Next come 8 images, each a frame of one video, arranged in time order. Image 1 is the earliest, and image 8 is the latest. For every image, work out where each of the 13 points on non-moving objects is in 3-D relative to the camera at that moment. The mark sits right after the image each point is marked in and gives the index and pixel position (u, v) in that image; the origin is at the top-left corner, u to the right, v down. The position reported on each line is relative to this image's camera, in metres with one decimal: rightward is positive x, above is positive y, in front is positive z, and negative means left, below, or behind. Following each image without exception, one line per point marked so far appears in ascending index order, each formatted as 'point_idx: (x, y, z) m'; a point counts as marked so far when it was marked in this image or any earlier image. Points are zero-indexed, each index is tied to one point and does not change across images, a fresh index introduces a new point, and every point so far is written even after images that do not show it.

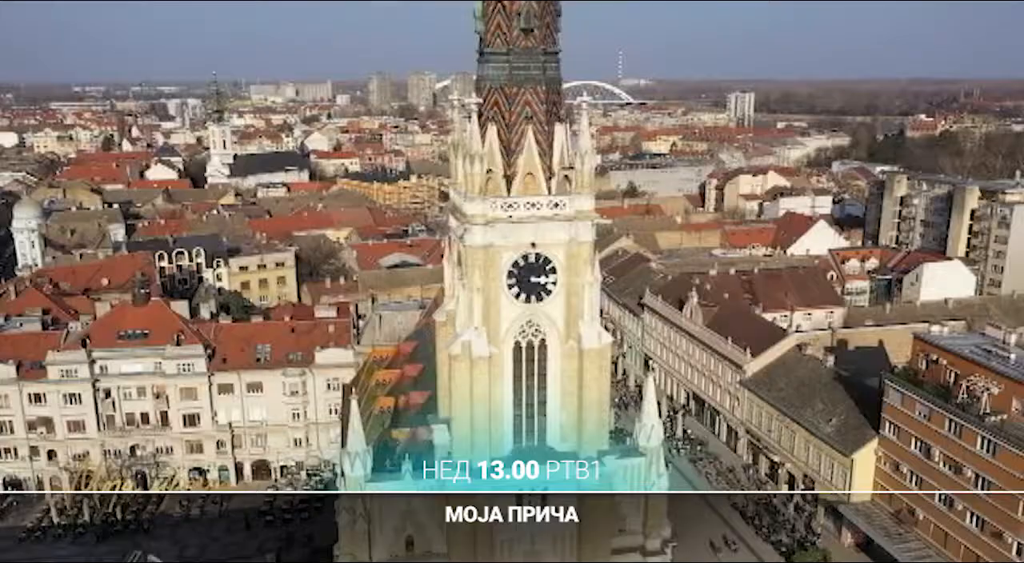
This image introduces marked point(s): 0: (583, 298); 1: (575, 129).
0: (+1.4, -0.3, +17.6) m
1: (+1.2, +3.0, +17.1) m
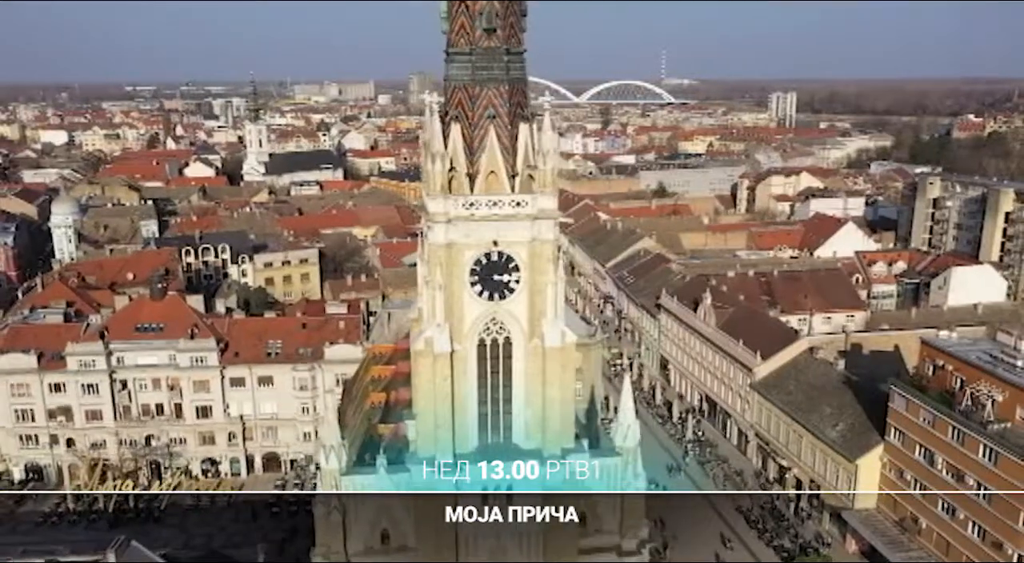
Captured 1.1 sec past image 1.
0: (+0.7, -0.3, +17.7) m
1: (+0.5, +3.0, +17.2) m
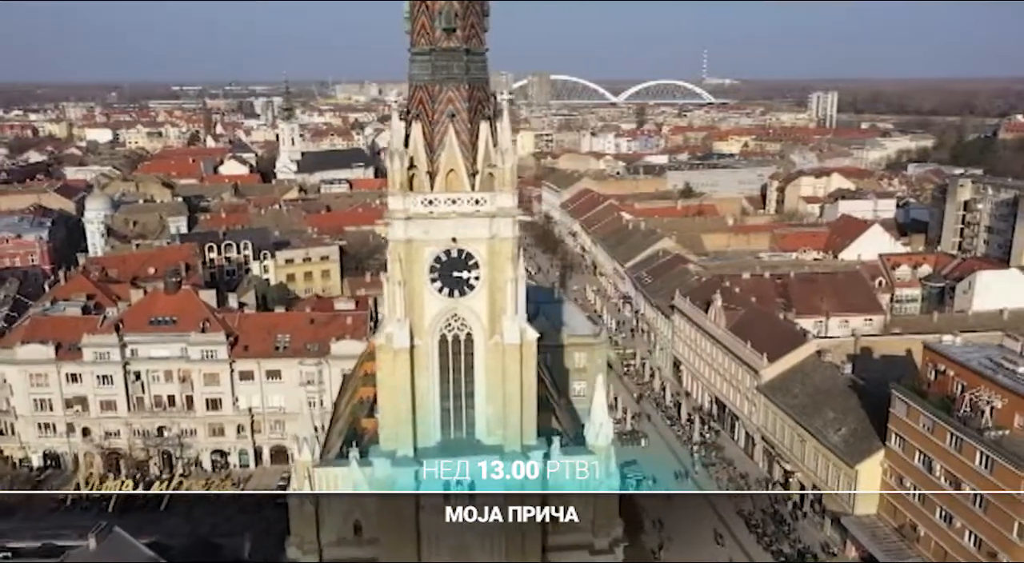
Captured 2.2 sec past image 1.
0: (-0.1, -0.2, +17.9) m
1: (-0.3, +3.0, +17.4) m
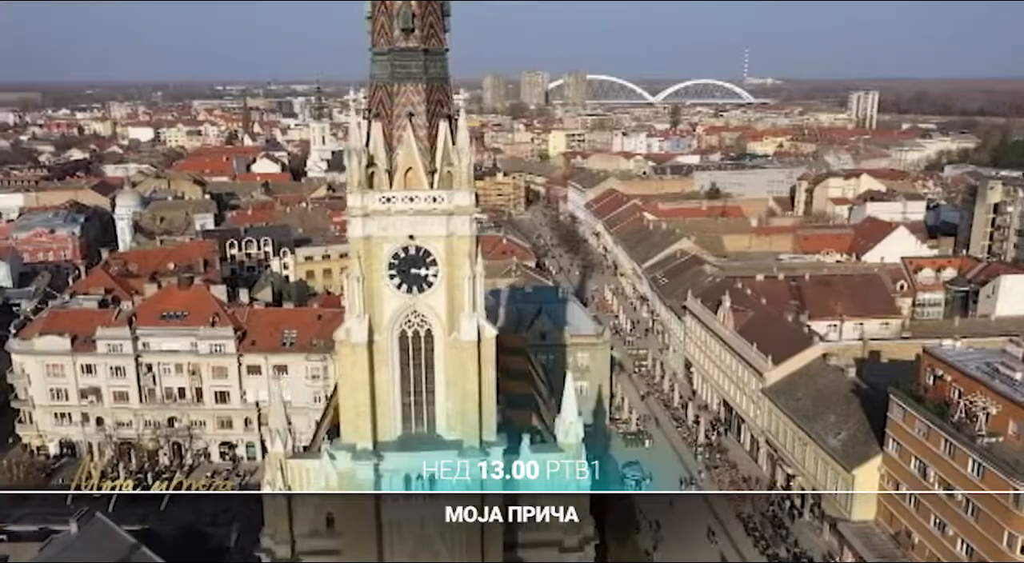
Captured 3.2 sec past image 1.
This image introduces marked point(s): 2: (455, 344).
0: (-1.0, -0.2, +18.1) m
1: (-1.1, +3.1, +17.6) m
2: (-1.2, -1.3, +18.3) m
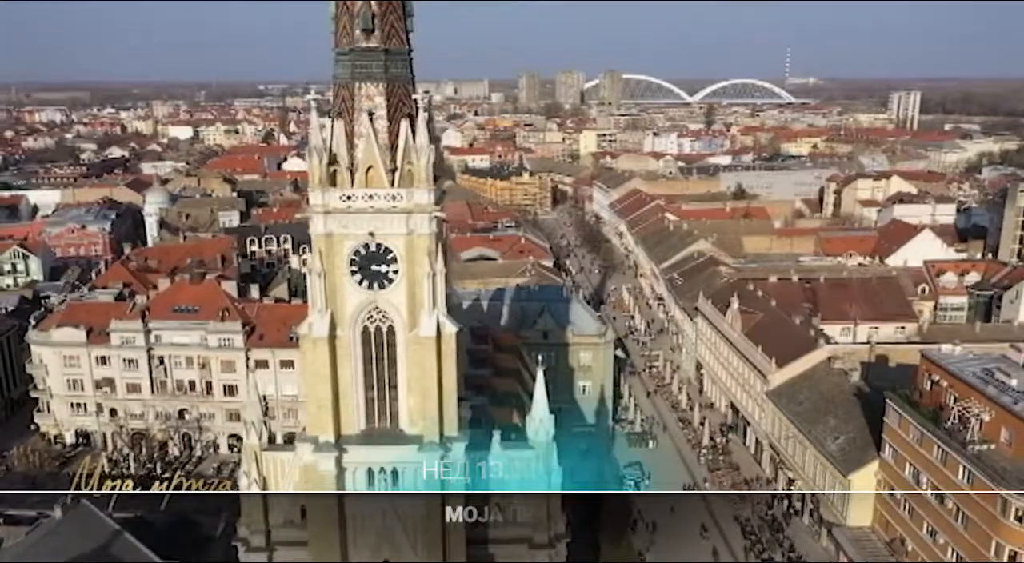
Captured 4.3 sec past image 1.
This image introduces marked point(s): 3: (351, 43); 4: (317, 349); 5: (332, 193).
0: (-1.8, -0.1, +18.3) m
1: (-1.9, +3.1, +17.9) m
2: (-2.0, -1.2, +18.6) m
3: (-3.2, +4.7, +17.6) m
4: (-4.0, -1.4, +18.5) m
5: (-3.6, +1.8, +17.9) m
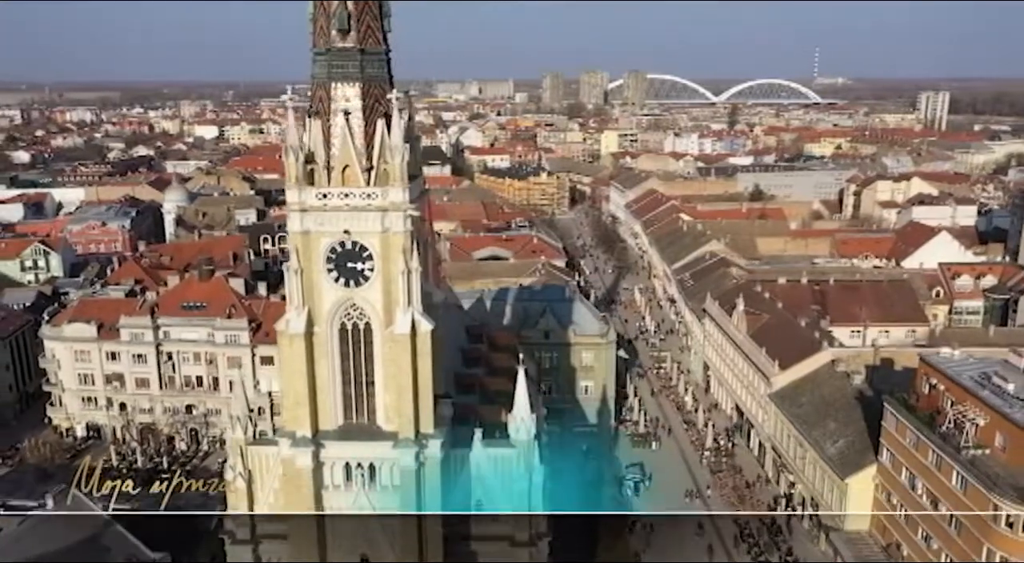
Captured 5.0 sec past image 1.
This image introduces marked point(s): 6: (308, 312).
0: (-2.4, -0.1, +18.5) m
1: (-2.5, +3.2, +18.0) m
2: (-2.5, -1.2, +18.7) m
3: (-3.7, +4.8, +17.8) m
4: (-4.6, -1.3, +18.7) m
5: (-4.2, +1.8, +18.1) m
6: (-4.3, -0.7, +18.7) m
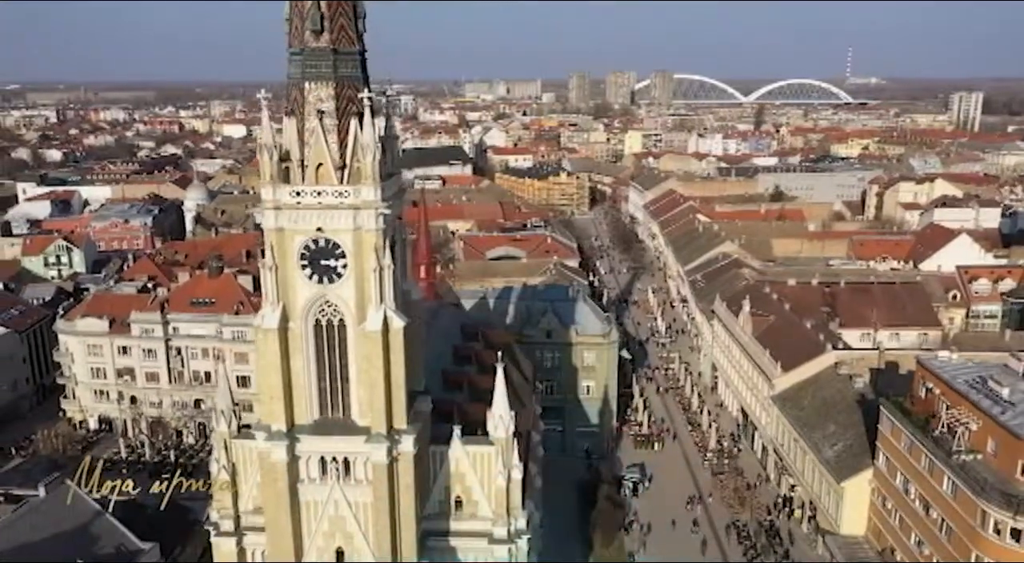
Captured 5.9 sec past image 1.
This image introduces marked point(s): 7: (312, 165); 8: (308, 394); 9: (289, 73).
0: (-3.0, 0.0, +18.7) m
1: (-3.1, +3.3, +18.3) m
2: (-3.2, -1.1, +19.0) m
3: (-4.3, +4.9, +18.1) m
4: (-5.2, -1.3, +19.0) m
5: (-4.8, +1.9, +18.4) m
6: (-4.9, -0.6, +19.0) m
7: (-4.2, +2.4, +18.3) m
8: (-4.5, -2.5, +19.6) m
9: (-4.7, +4.4, +18.6) m
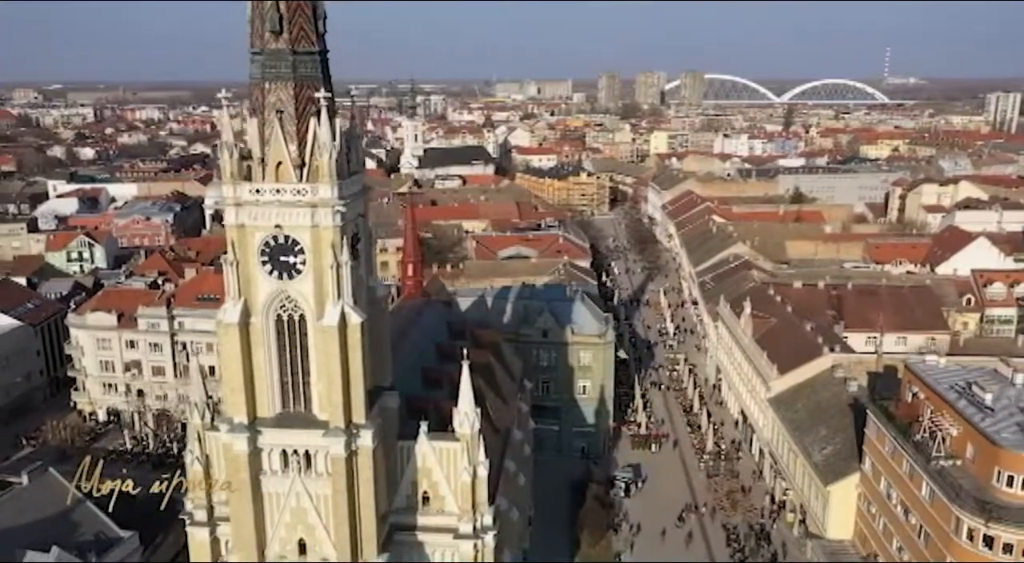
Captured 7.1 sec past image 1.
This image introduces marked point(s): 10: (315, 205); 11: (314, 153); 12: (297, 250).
0: (-3.9, +0.1, +19.0) m
1: (-4.0, +3.3, +18.6) m
2: (-4.1, -1.0, +19.3) m
3: (-5.2, +4.9, +18.5) m
4: (-6.1, -1.2, +19.4) m
5: (-5.7, +2.0, +18.8) m
6: (-5.8, -0.5, +19.4) m
7: (-5.1, +2.5, +18.7) m
8: (-5.4, -2.4, +20.0) m
9: (-5.6, +4.5, +18.9) m
10: (-4.1, +1.6, +18.7) m
11: (-4.1, +2.7, +18.6) m
12: (-4.6, +0.7, +19.1) m
